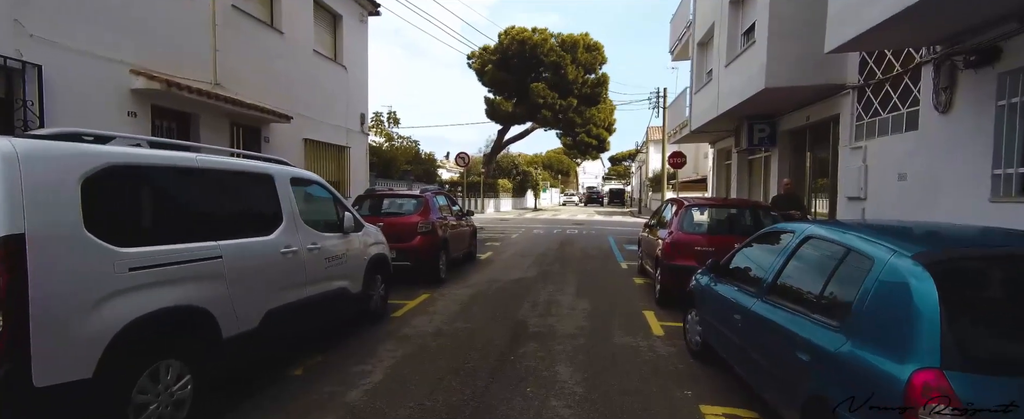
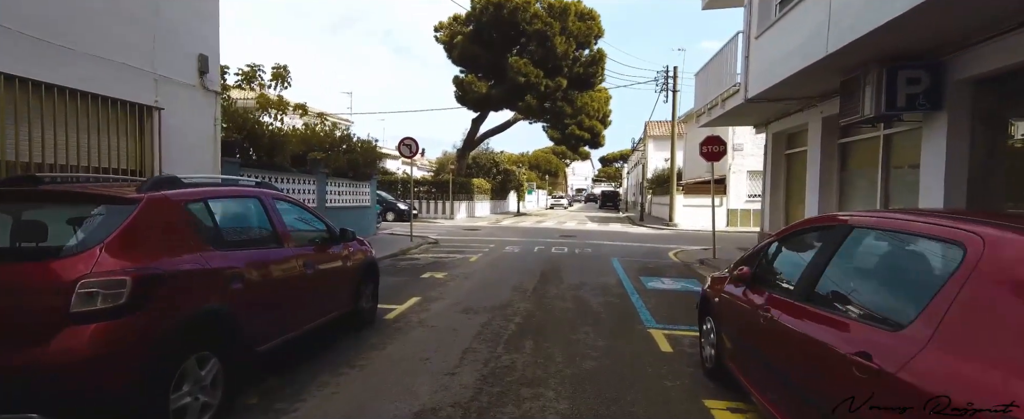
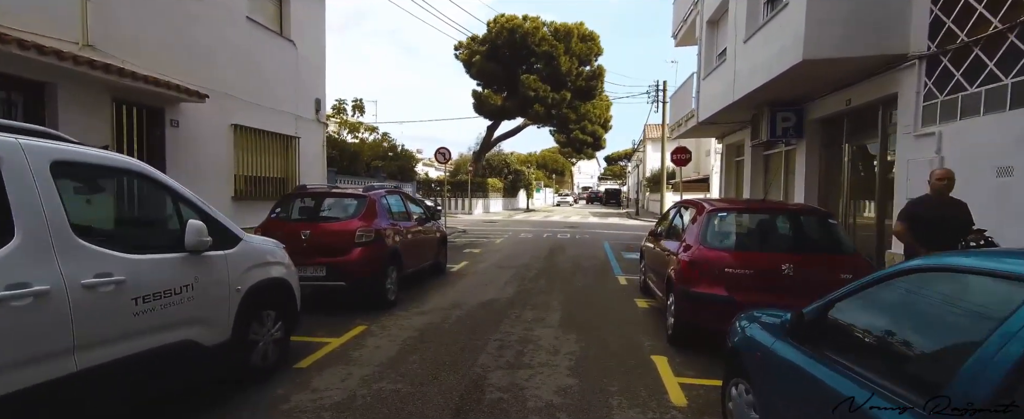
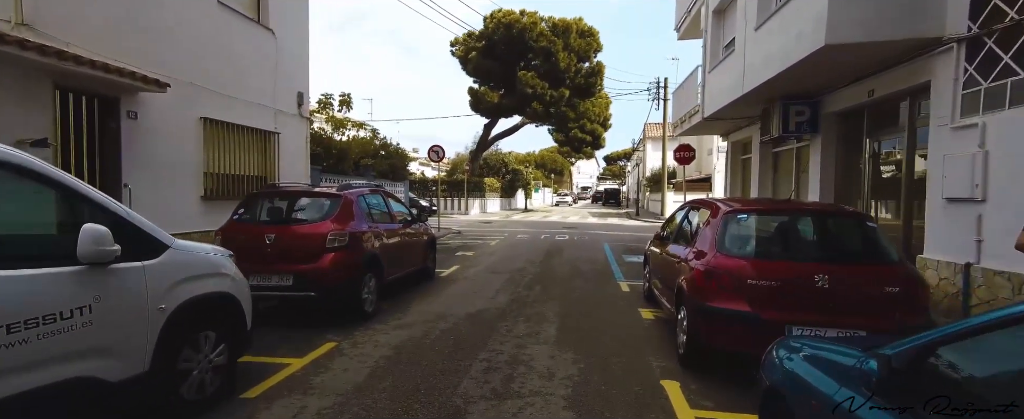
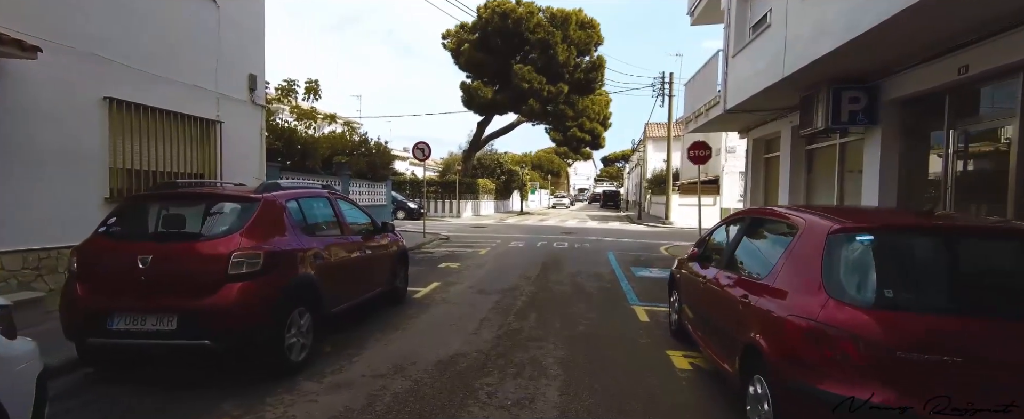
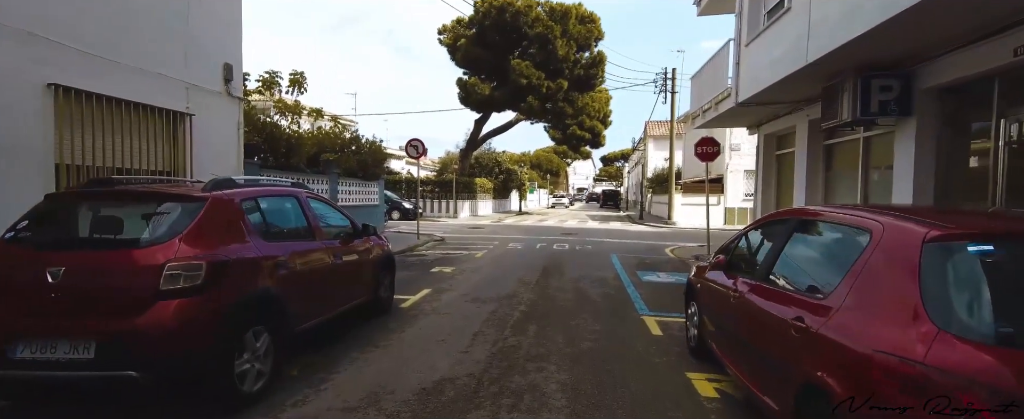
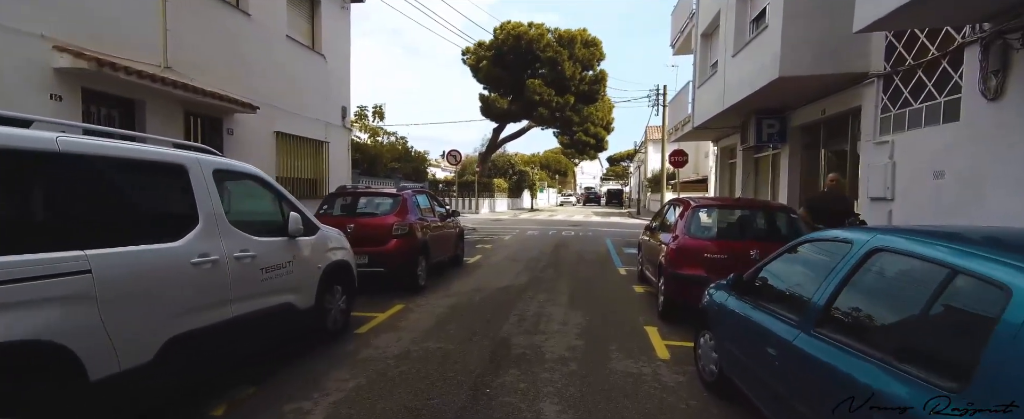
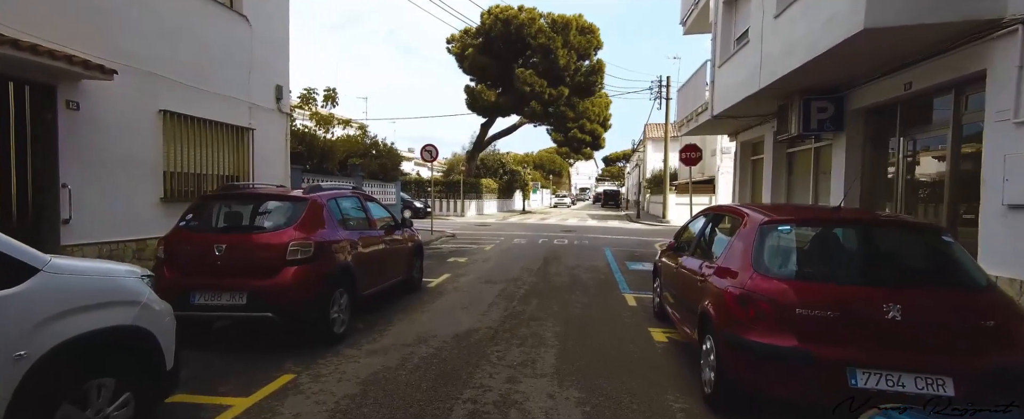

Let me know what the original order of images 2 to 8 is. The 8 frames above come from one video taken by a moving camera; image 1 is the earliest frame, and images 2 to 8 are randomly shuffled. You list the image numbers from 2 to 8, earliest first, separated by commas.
7, 3, 4, 8, 5, 6, 2
